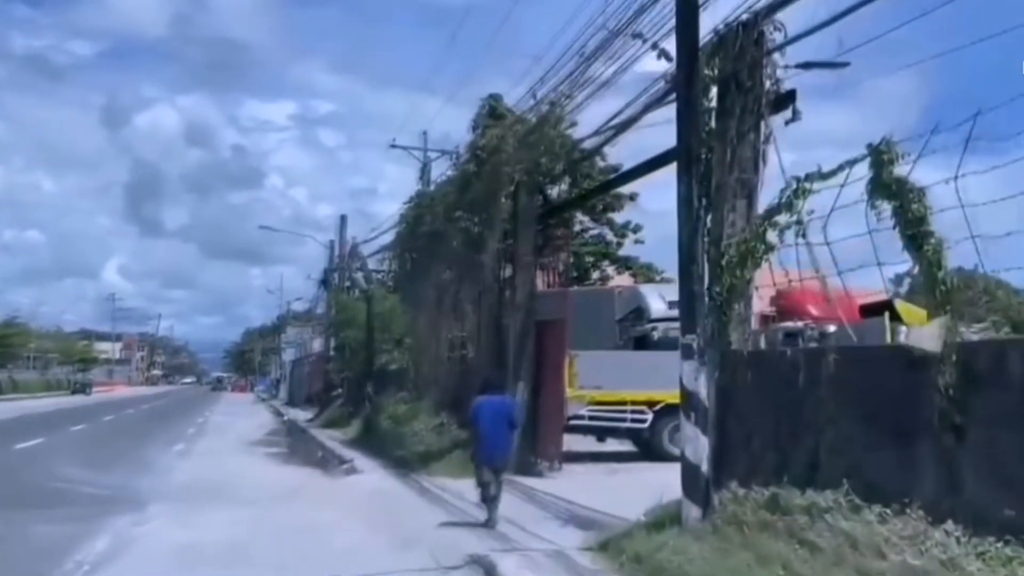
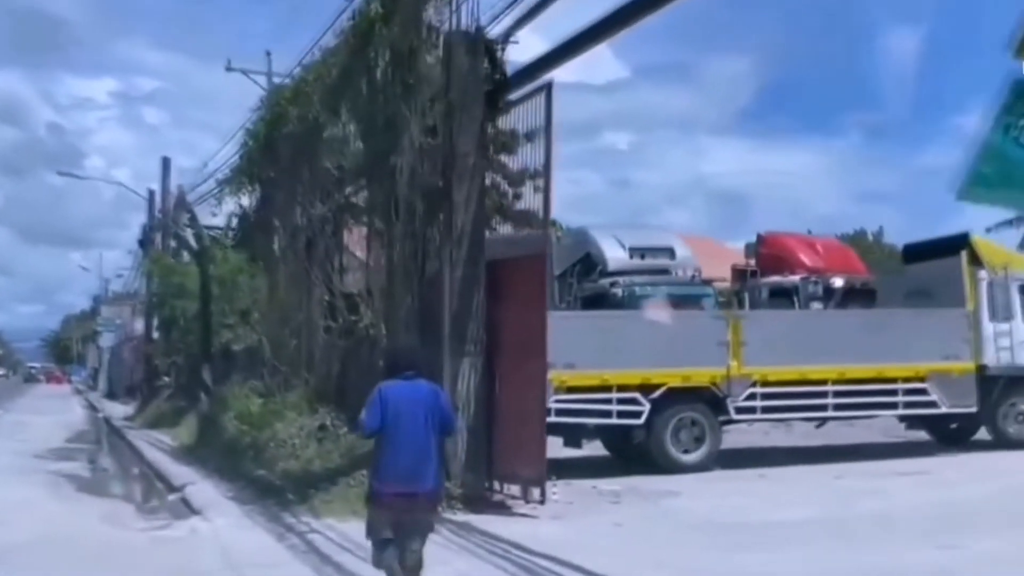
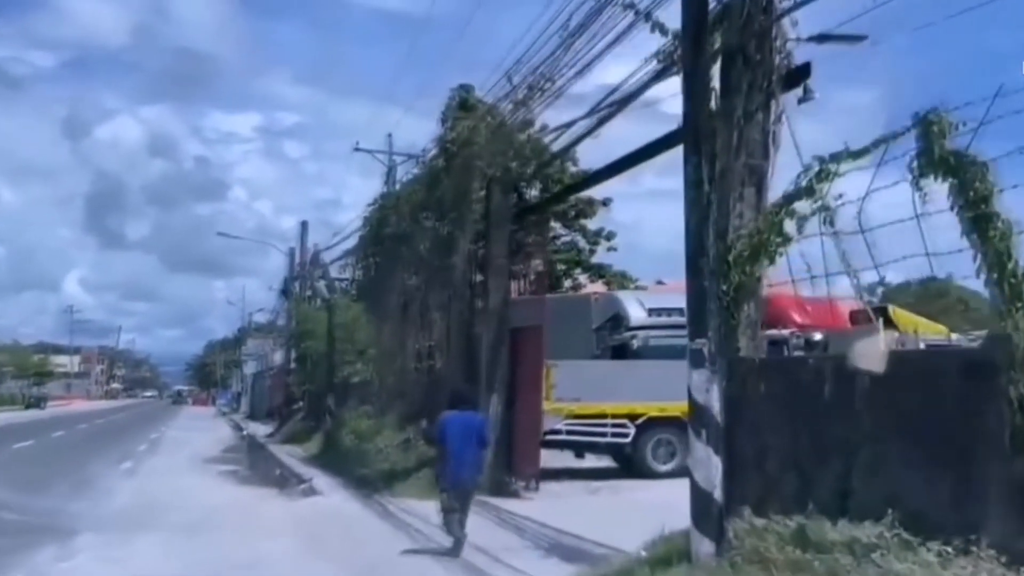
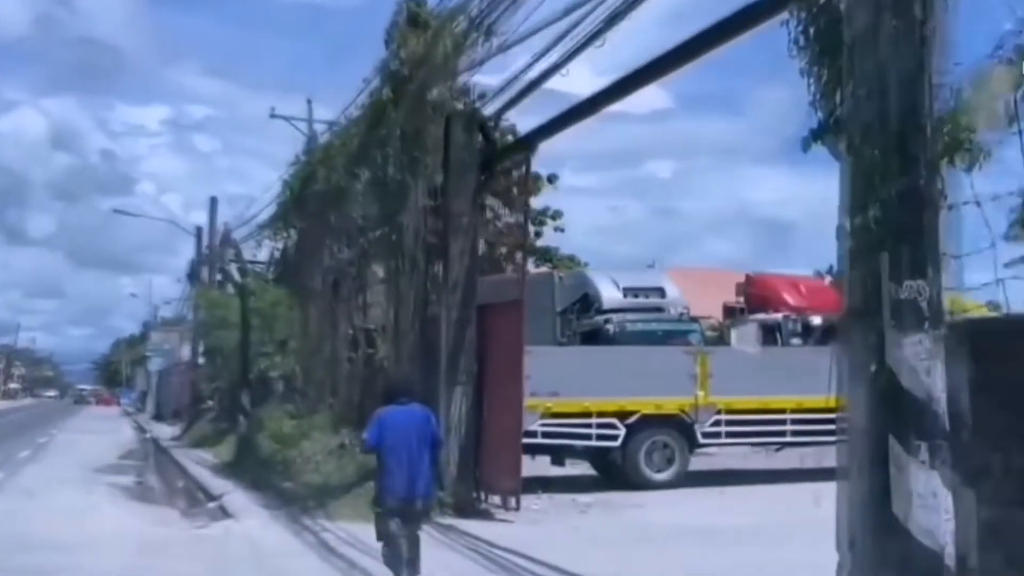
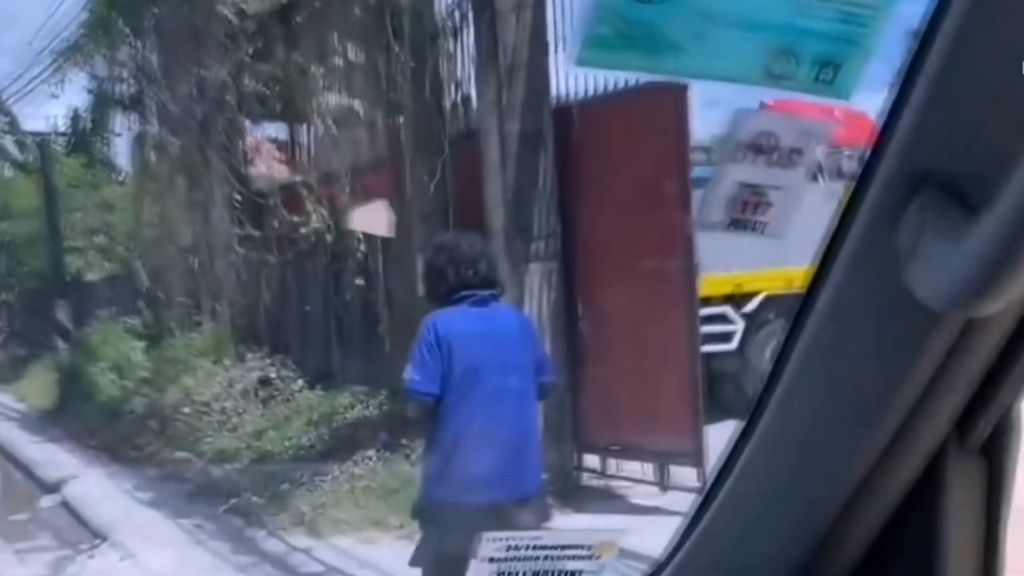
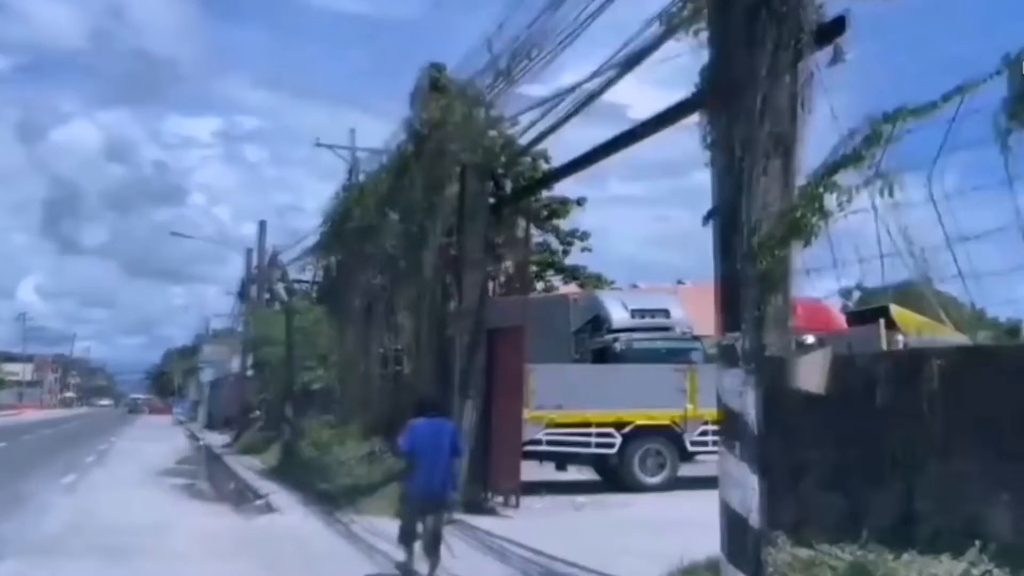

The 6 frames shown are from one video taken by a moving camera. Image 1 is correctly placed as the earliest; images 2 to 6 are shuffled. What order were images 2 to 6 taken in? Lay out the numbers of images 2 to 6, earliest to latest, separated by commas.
3, 6, 4, 2, 5
